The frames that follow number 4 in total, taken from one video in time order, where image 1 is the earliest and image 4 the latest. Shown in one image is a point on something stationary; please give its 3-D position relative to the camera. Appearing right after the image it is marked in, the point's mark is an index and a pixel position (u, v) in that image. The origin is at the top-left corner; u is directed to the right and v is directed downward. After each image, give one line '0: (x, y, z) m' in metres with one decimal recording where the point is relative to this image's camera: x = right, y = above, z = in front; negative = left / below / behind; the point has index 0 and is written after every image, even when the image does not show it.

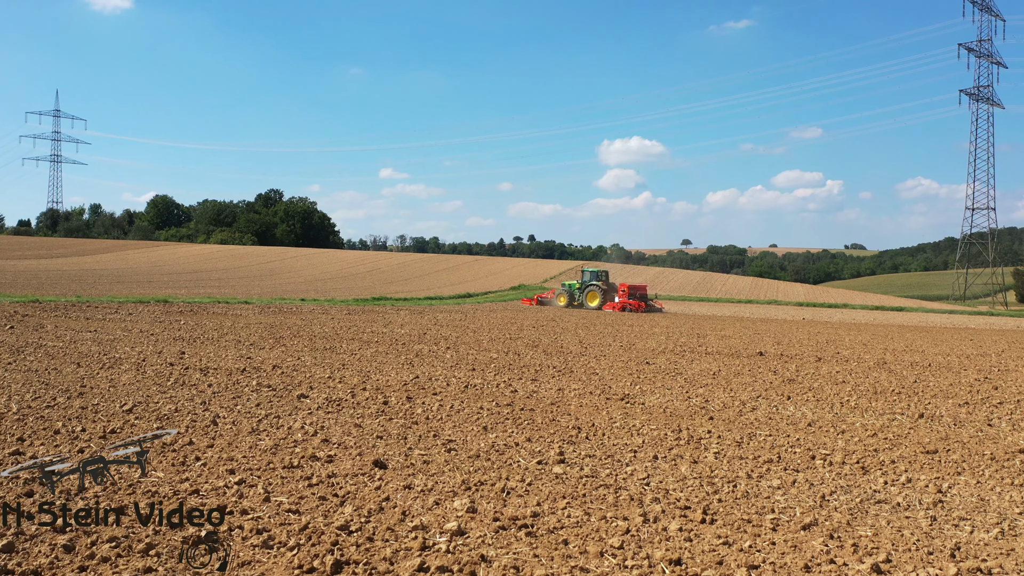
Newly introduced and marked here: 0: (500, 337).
0: (-0.4, -1.4, +18.6) m
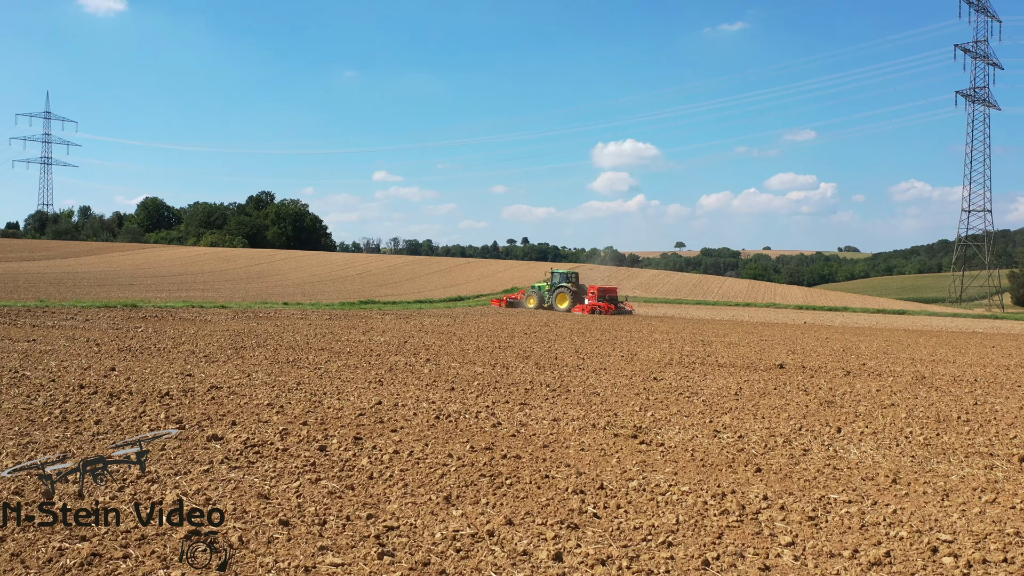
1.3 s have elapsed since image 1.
0: (-0.7, -1.5, +16.8) m
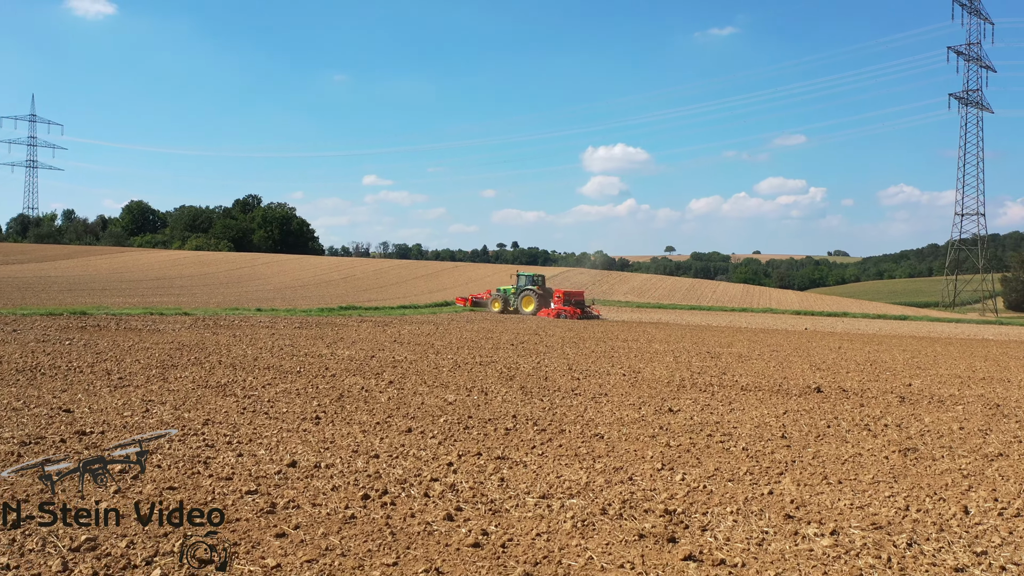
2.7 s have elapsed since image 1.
0: (-1.0, -1.6, +14.5) m
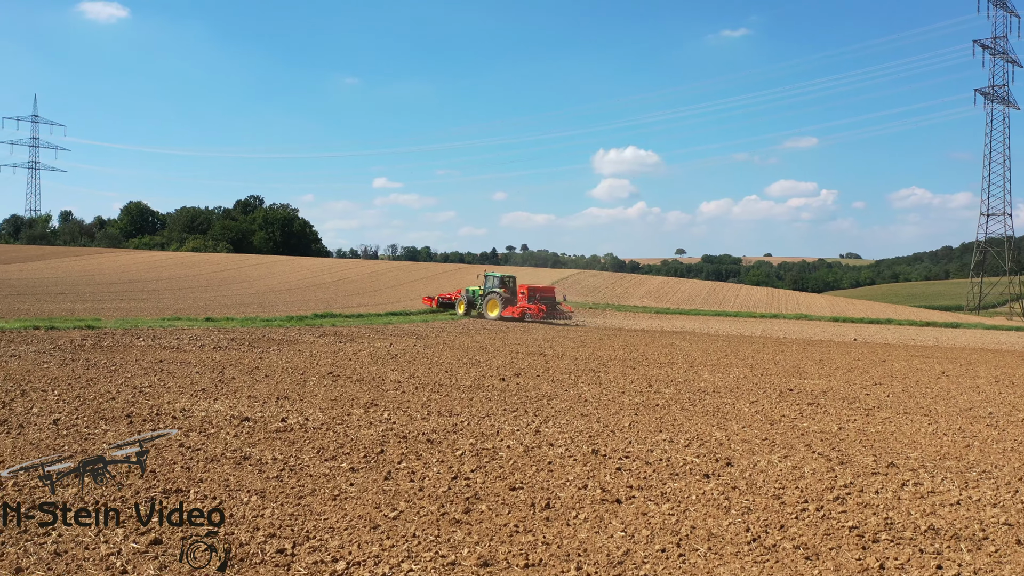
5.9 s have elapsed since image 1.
0: (-1.4, -1.8, +7.9) m
